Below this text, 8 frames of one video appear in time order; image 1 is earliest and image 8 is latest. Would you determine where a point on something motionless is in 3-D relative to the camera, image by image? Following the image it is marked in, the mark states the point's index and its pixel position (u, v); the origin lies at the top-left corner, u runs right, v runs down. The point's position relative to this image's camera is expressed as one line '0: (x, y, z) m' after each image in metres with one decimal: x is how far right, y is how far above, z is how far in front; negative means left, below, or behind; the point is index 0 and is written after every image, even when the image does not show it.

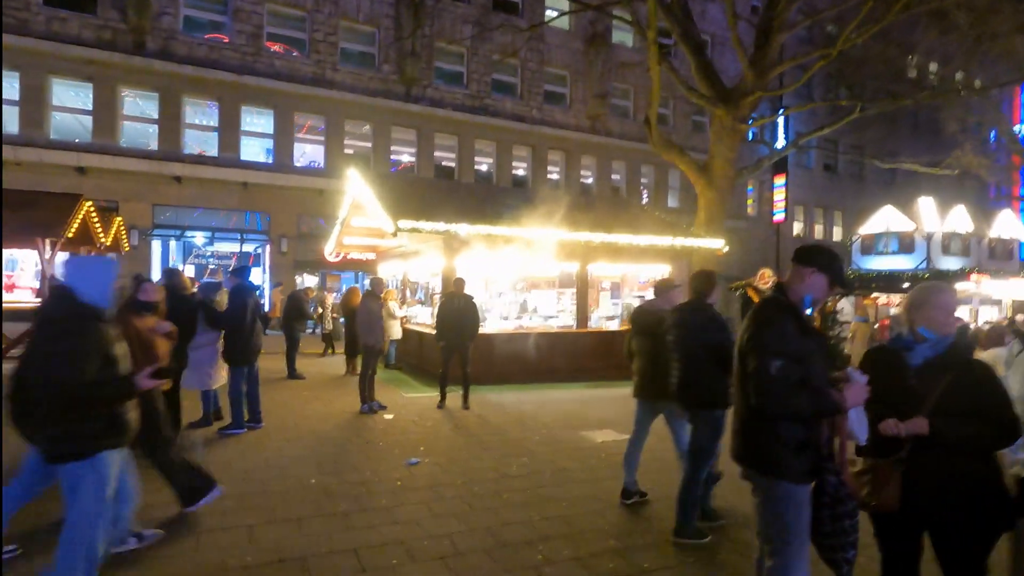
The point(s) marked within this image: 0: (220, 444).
0: (-3.3, -1.8, +6.3) m
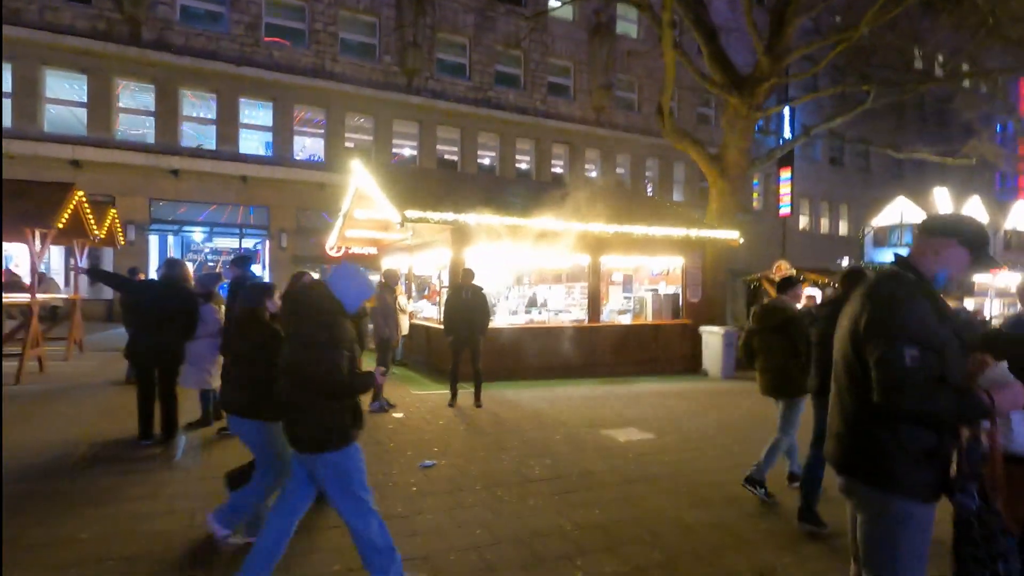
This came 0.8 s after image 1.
0: (-3.1, -1.7, +5.8) m
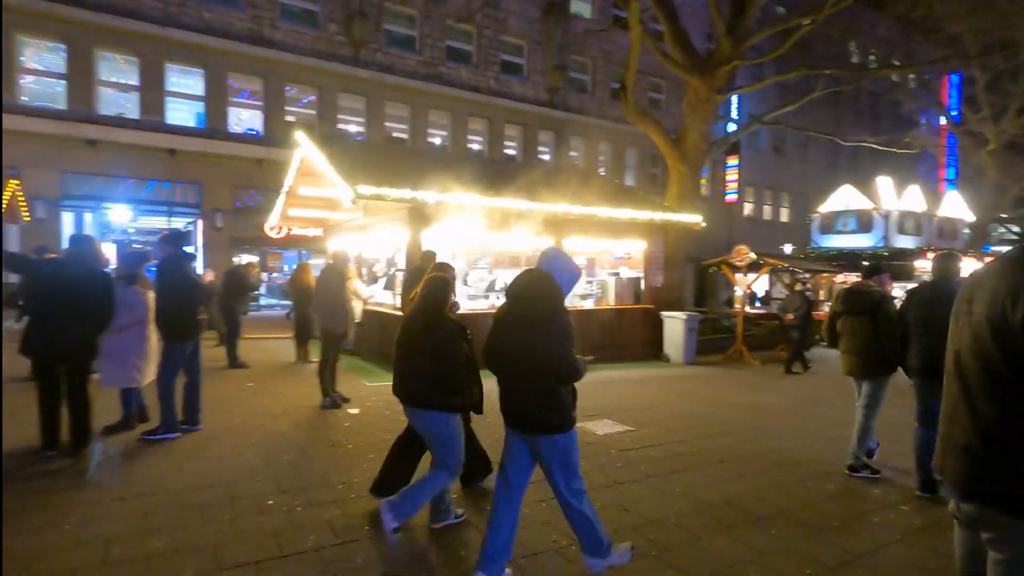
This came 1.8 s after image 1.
0: (-3.3, -1.5, +5.0) m
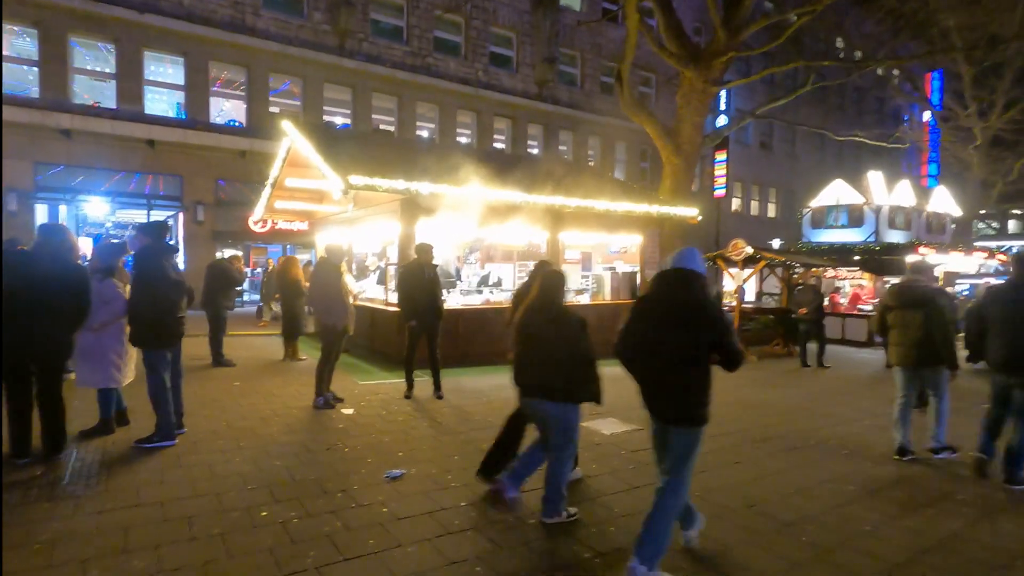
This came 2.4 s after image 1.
0: (-3.2, -1.5, +4.6) m
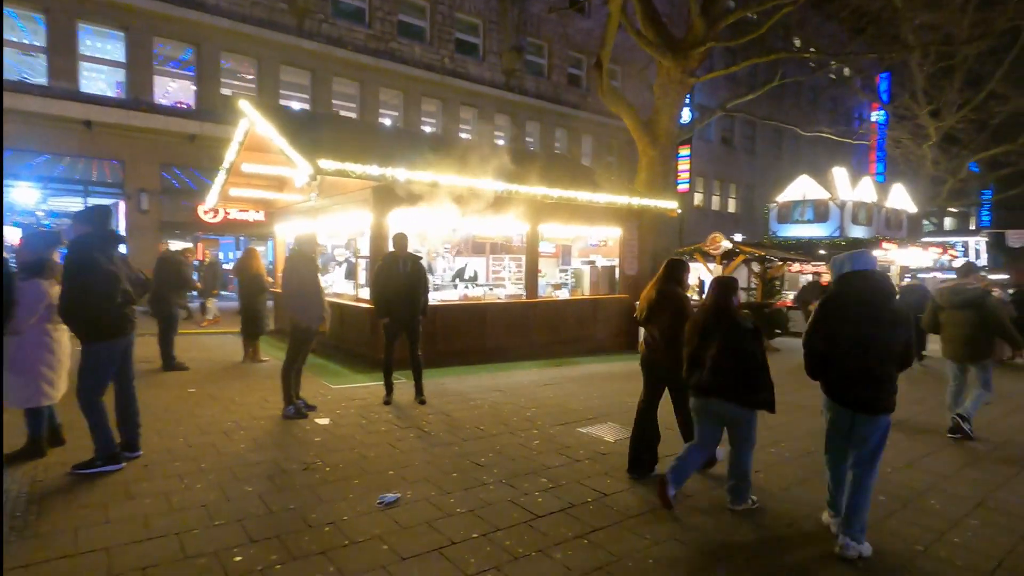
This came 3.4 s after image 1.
0: (-3.2, -1.4, +3.9) m
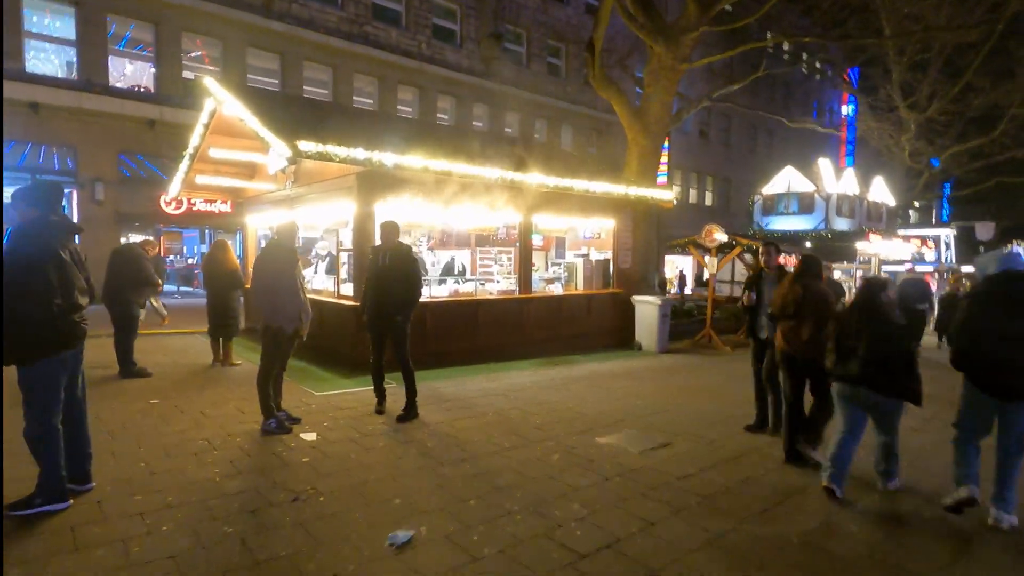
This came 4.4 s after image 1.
0: (-2.9, -1.4, +3.1) m
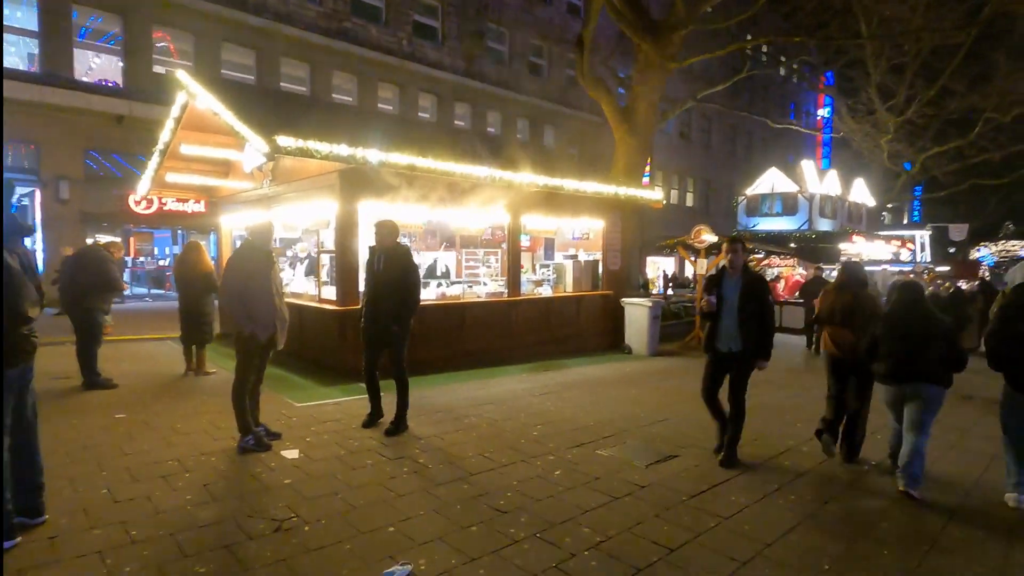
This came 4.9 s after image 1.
0: (-2.9, -1.5, +2.7) m
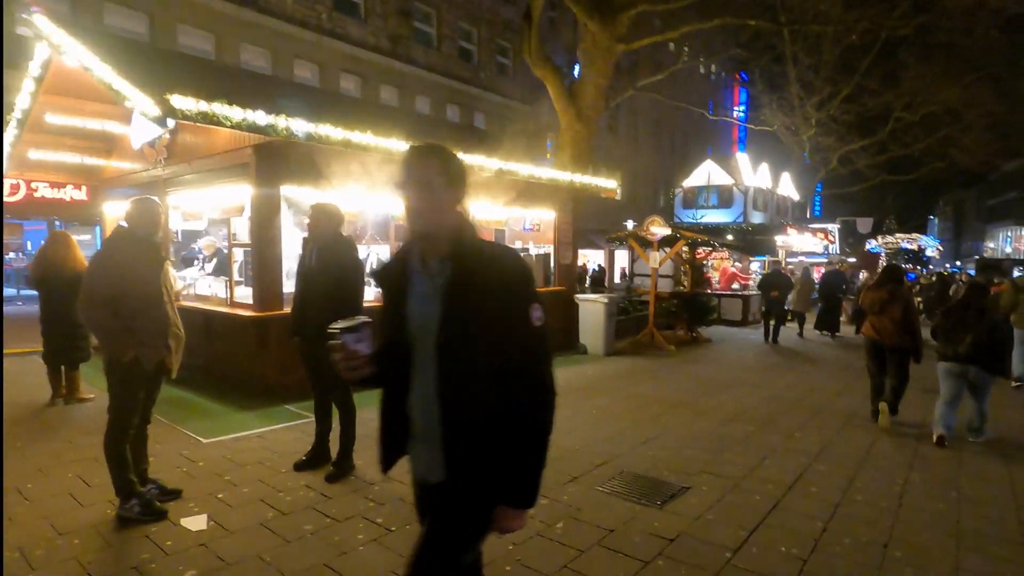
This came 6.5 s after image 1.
0: (-2.7, -1.5, +1.2) m
